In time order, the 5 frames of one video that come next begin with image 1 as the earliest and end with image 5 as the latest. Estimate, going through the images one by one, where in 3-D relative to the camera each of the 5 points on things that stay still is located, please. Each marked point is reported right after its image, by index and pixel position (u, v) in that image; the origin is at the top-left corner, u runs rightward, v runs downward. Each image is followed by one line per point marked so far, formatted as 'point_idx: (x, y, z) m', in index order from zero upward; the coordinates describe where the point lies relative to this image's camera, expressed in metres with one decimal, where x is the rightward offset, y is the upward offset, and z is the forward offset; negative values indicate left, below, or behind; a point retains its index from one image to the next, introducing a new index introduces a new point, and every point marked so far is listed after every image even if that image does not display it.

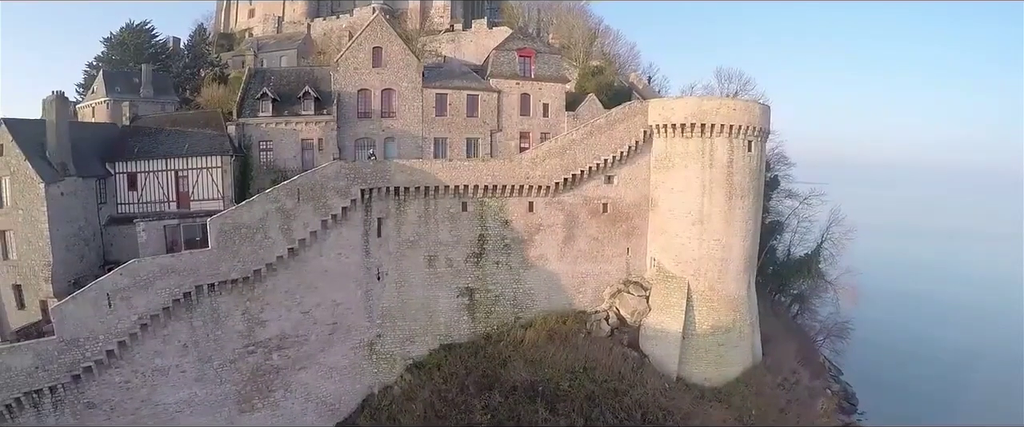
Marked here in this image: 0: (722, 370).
0: (+4.7, -3.4, +13.5) m
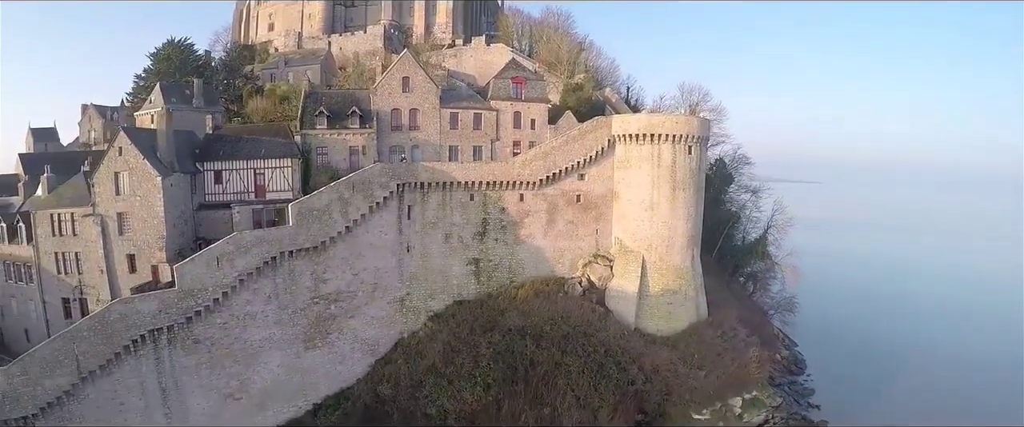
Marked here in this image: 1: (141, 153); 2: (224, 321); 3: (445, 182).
0: (+4.6, -3.1, +17.4) m
1: (-9.0, +1.5, +14.7) m
2: (-6.7, -2.5, +14.1) m
3: (-1.8, +0.9, +16.4) m
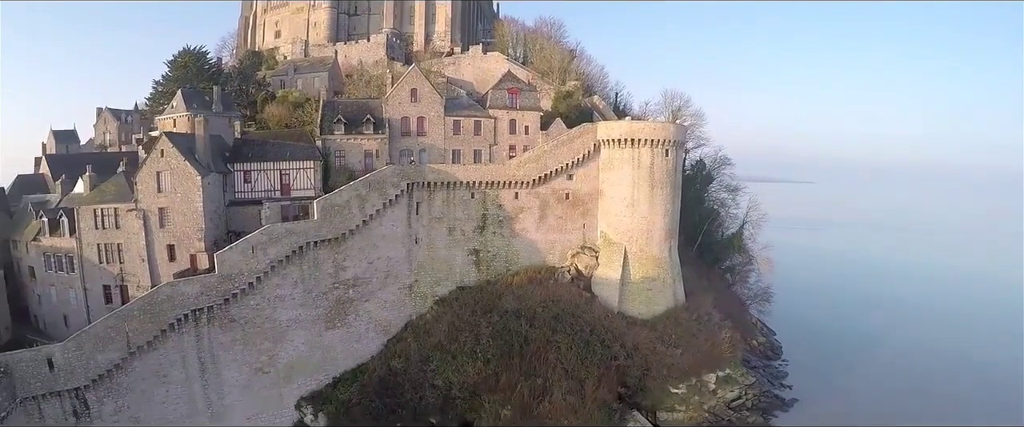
0: (+4.4, -3.0, +19.6) m
1: (-9.0, +1.6, +16.7) m
2: (-6.8, -2.3, +16.1) m
3: (-1.9, +1.0, +18.4) m
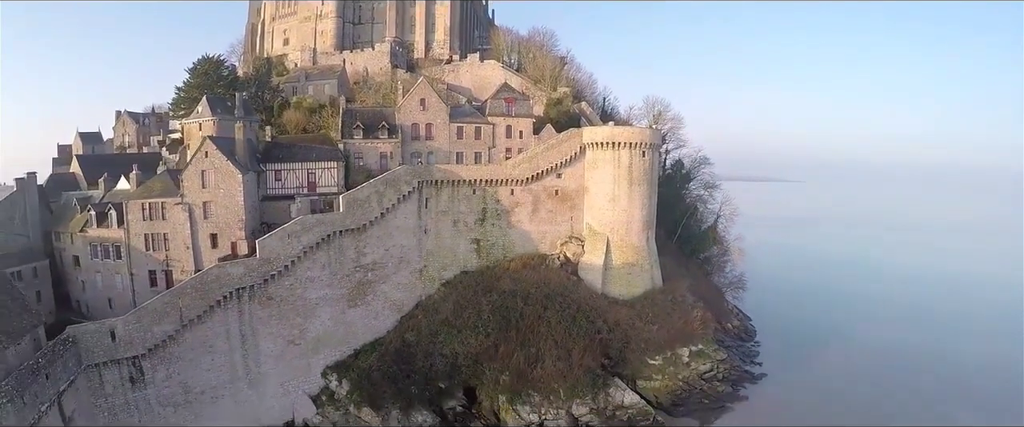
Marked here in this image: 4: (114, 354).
0: (+4.3, -2.7, +22.3) m
1: (-9.1, +1.8, +19.3) m
2: (-6.8, -2.1, +18.8) m
3: (-2.0, +1.2, +21.1) m
4: (-11.1, -3.9, +16.6) m
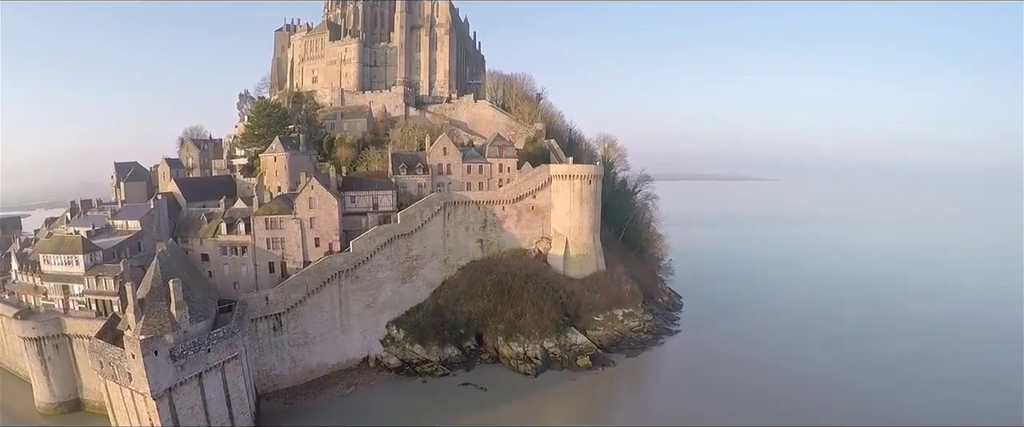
0: (+3.9, -3.2, +34.1) m
1: (-9.5, +1.2, +30.6) m
2: (-7.2, -2.7, +30.2) m
3: (-2.5, +0.7, +32.6) m
4: (-11.3, -4.5, +27.9) m
